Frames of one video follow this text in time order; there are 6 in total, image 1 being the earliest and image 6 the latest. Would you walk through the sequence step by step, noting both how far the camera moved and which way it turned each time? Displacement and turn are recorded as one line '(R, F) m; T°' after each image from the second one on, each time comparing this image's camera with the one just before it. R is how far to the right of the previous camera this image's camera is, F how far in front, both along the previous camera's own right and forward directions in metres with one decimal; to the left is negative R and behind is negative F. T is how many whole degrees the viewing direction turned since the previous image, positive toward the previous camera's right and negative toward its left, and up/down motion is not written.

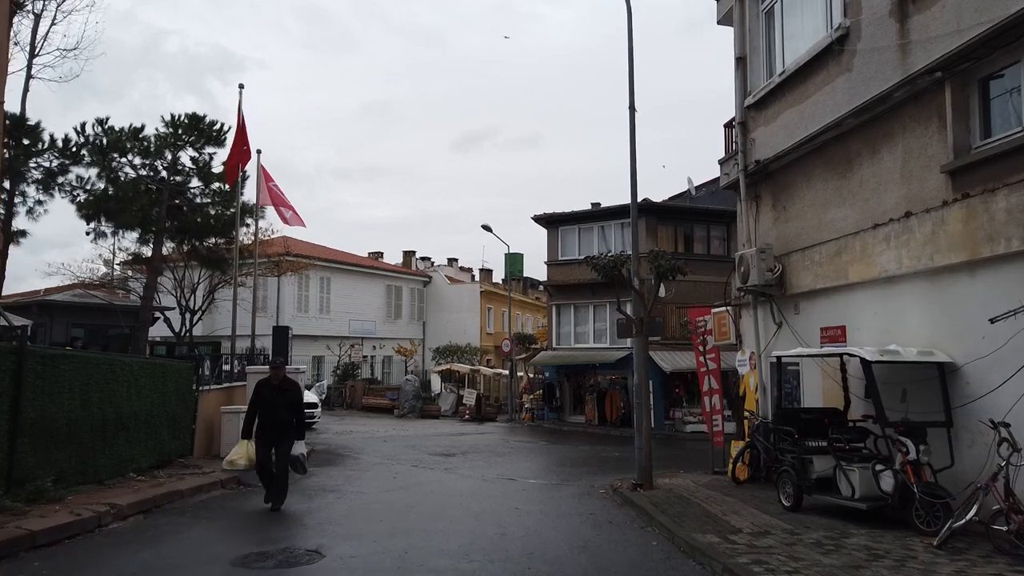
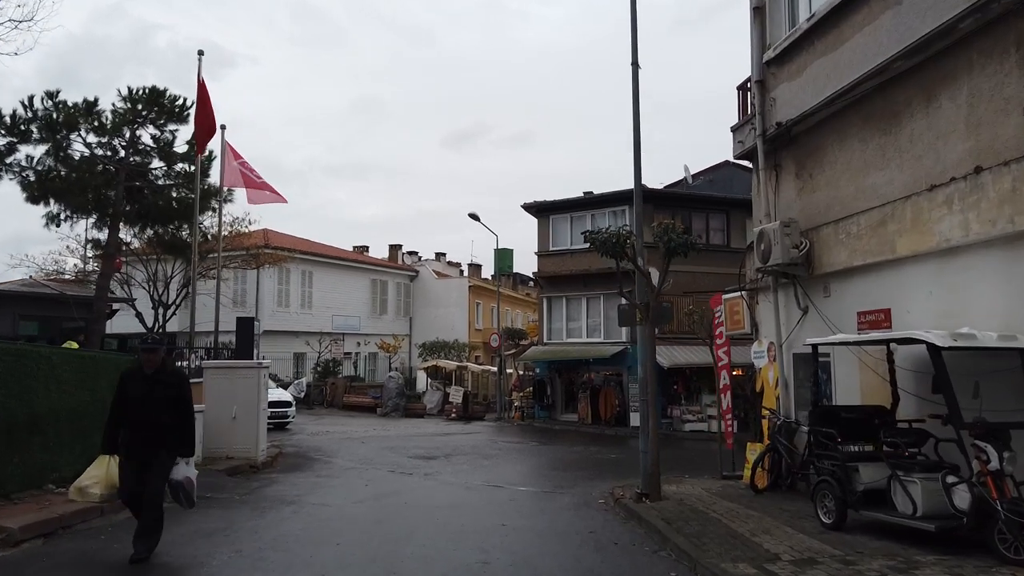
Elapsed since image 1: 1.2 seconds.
(+0.1, +1.7) m; +1°
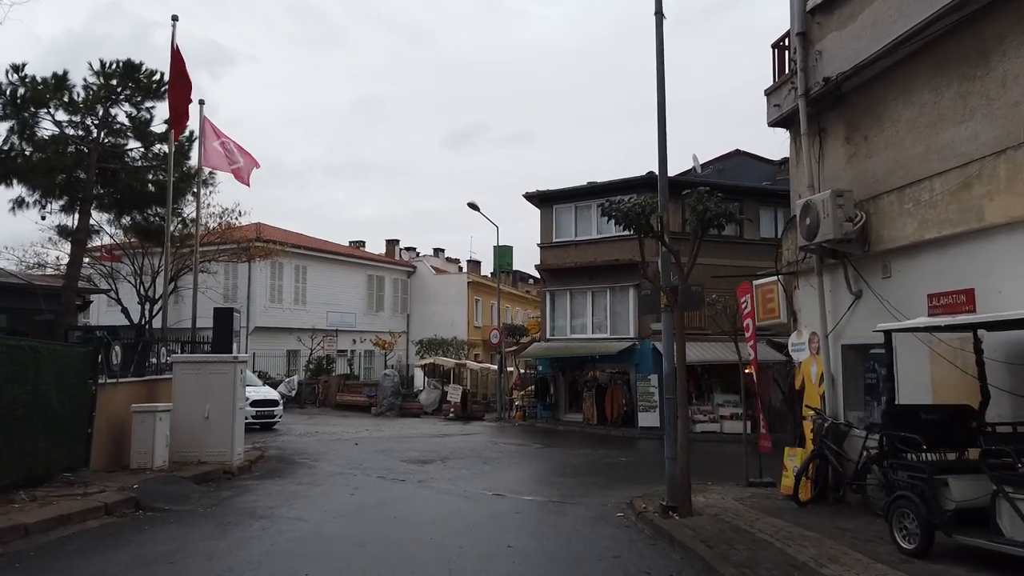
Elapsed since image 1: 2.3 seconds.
(-0.1, +1.5) m; 0°
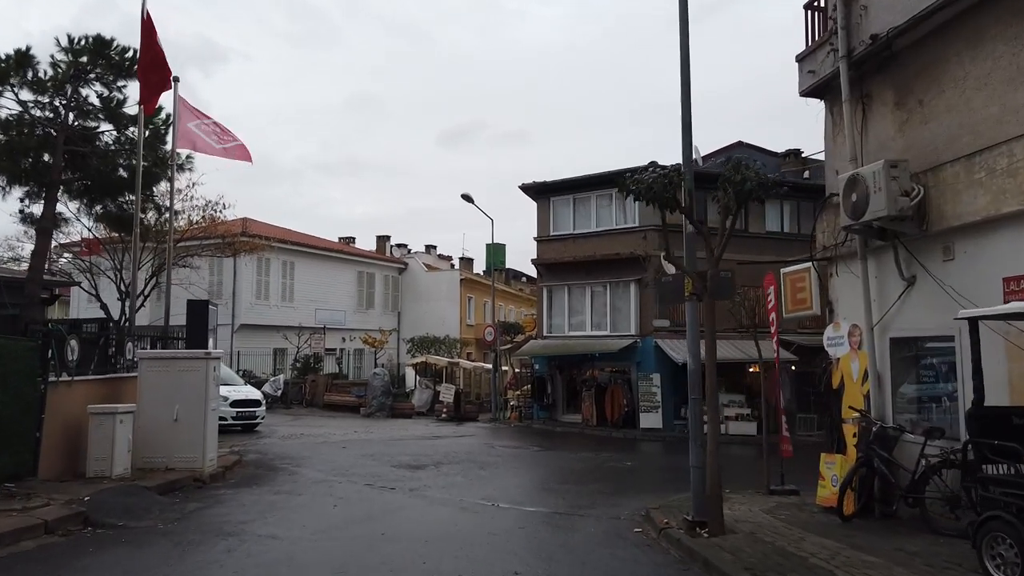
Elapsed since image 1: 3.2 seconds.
(-0.2, +1.2) m; +1°
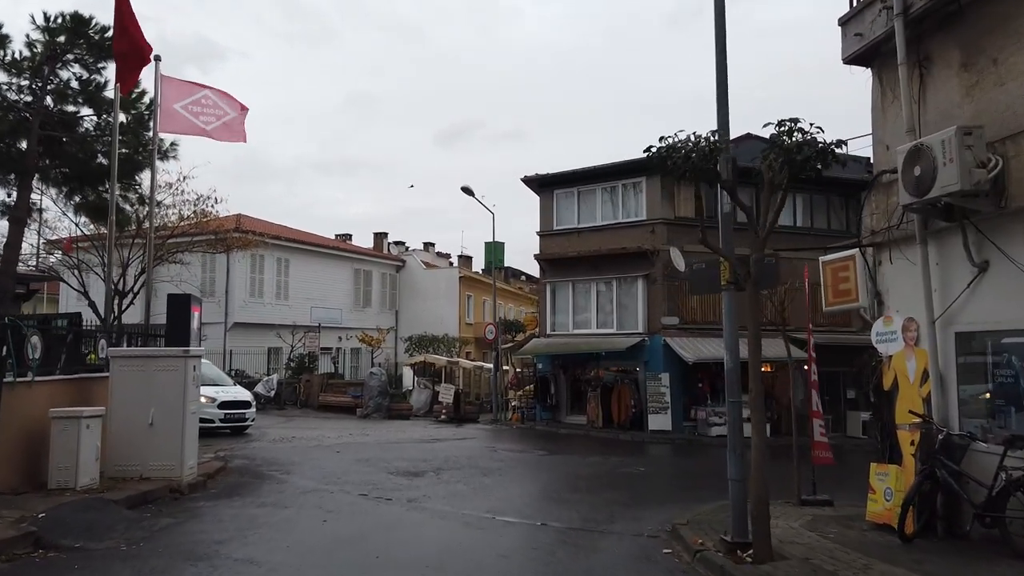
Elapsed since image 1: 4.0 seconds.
(-0.2, +1.1) m; 0°
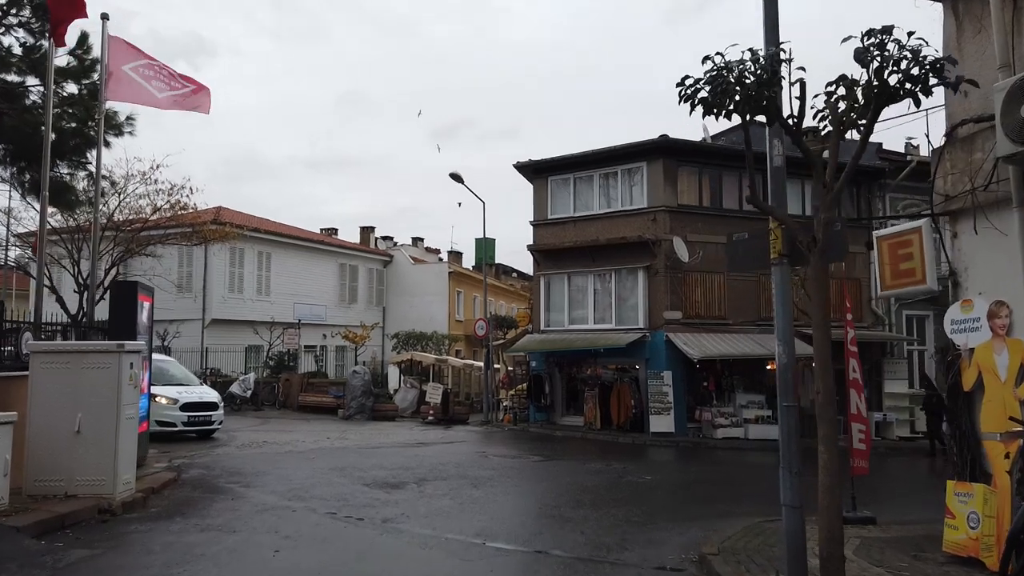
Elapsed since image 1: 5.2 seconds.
(0.0, +1.7) m; +1°
